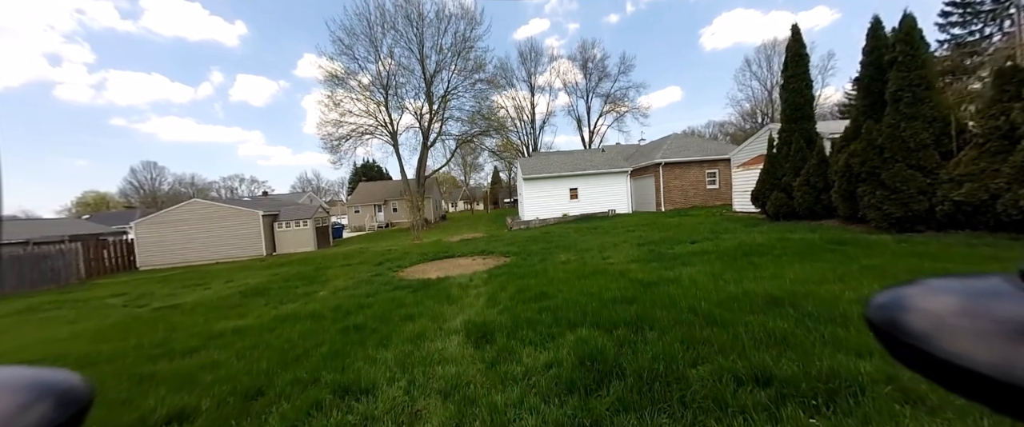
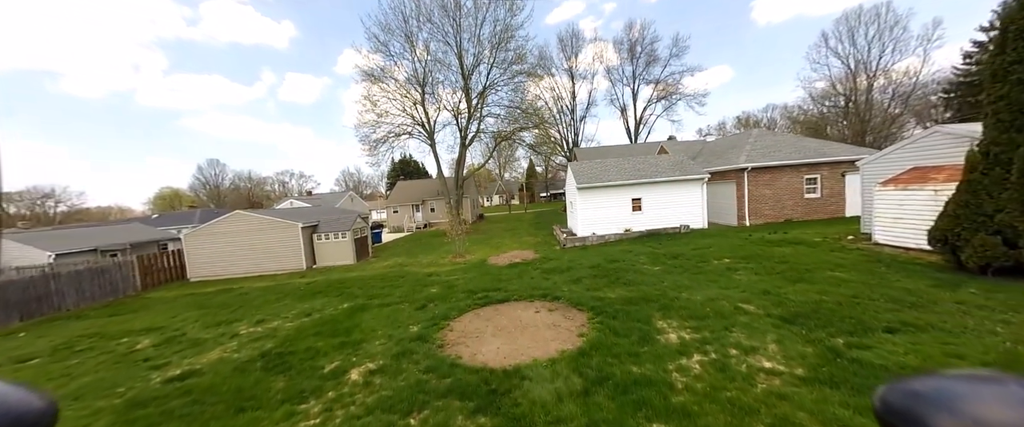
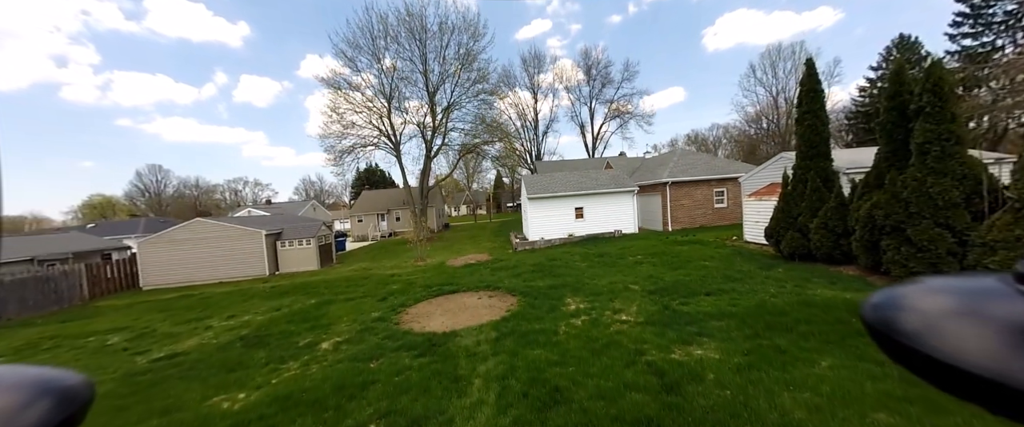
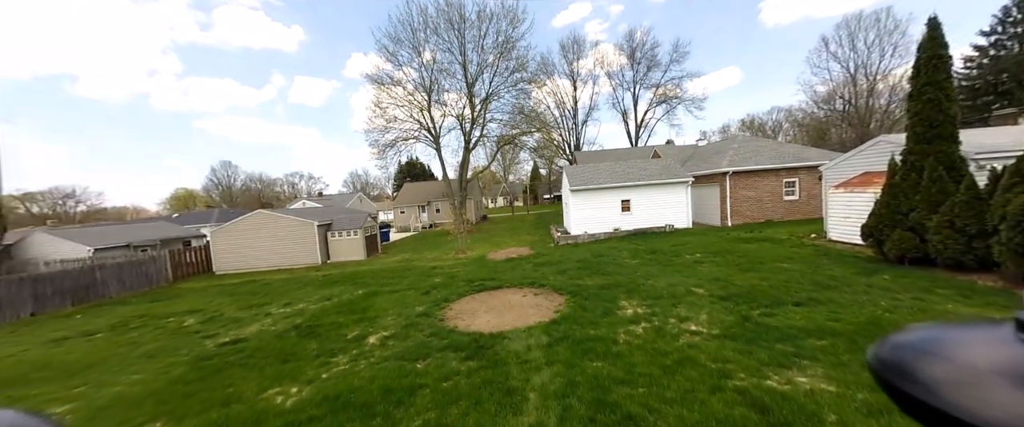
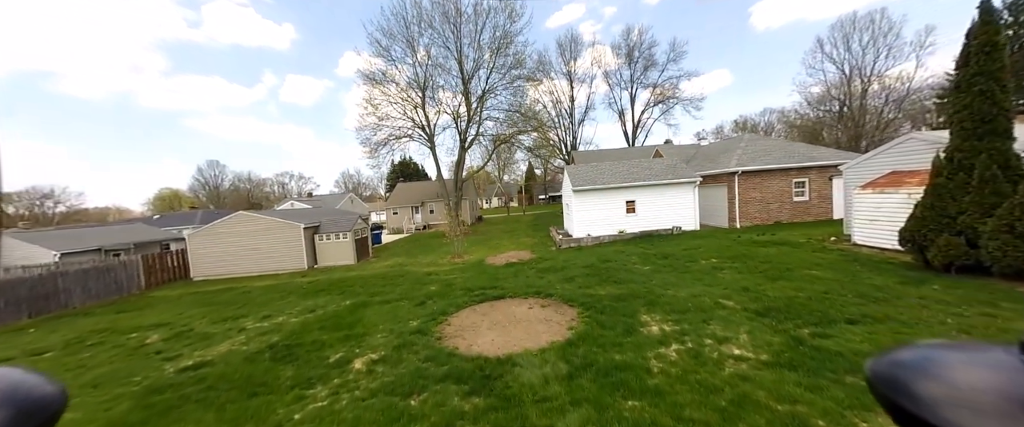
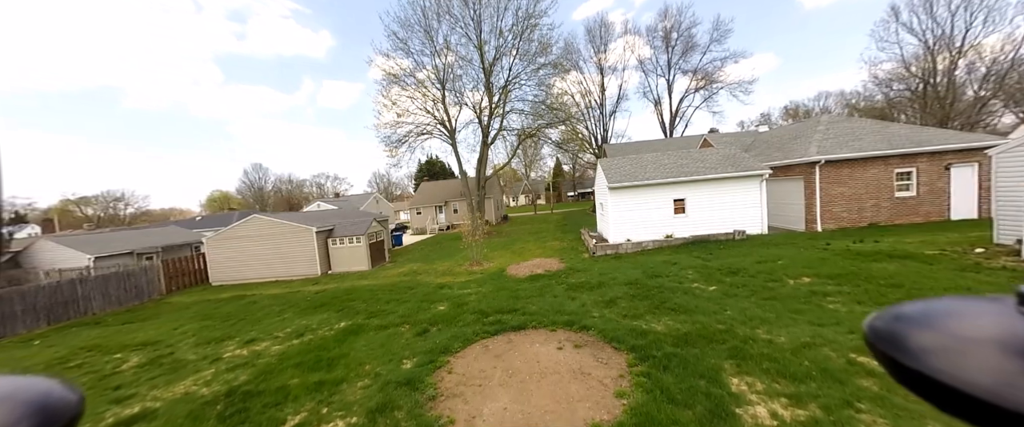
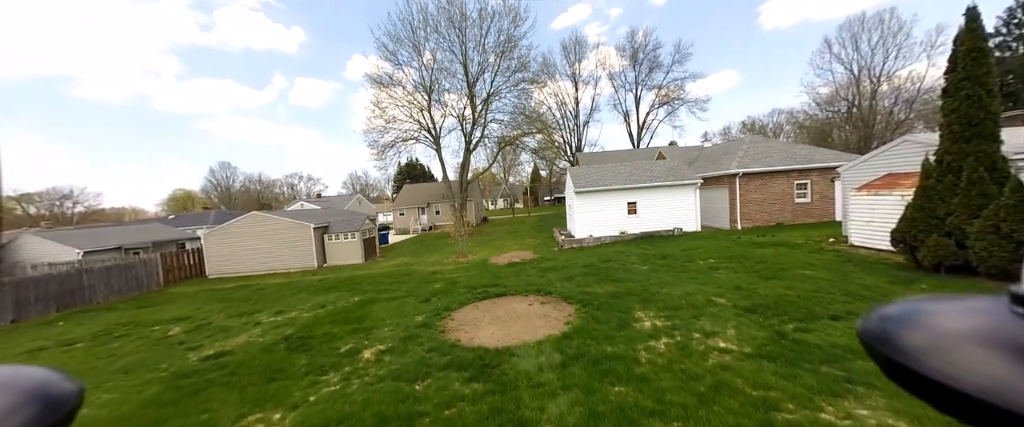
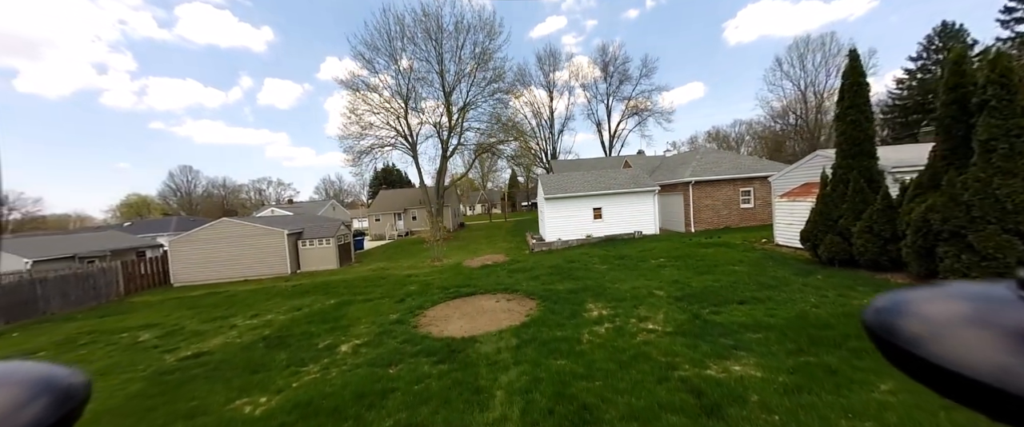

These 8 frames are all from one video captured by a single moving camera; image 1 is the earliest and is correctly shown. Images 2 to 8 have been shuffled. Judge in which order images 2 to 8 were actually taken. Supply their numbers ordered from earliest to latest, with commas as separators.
3, 8, 4, 7, 5, 2, 6
